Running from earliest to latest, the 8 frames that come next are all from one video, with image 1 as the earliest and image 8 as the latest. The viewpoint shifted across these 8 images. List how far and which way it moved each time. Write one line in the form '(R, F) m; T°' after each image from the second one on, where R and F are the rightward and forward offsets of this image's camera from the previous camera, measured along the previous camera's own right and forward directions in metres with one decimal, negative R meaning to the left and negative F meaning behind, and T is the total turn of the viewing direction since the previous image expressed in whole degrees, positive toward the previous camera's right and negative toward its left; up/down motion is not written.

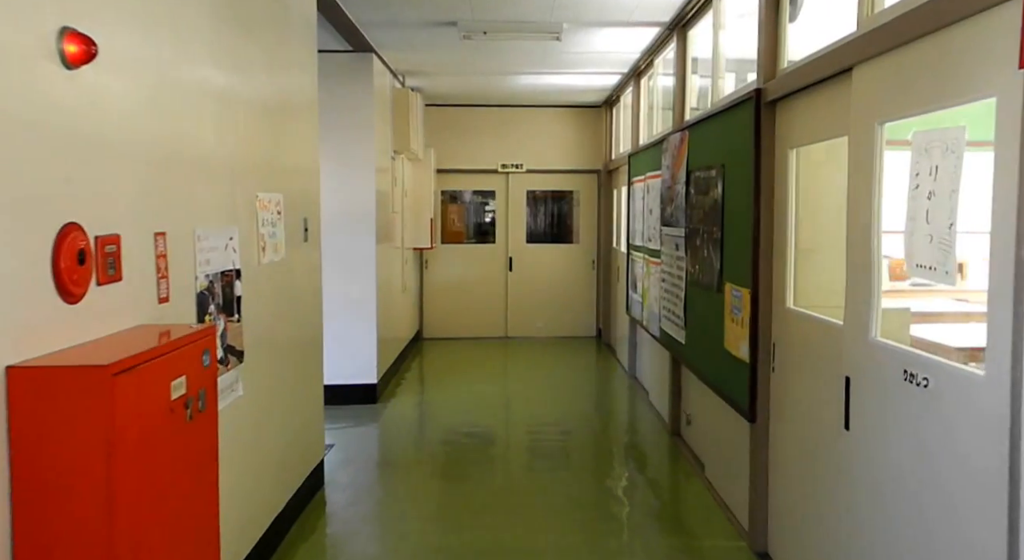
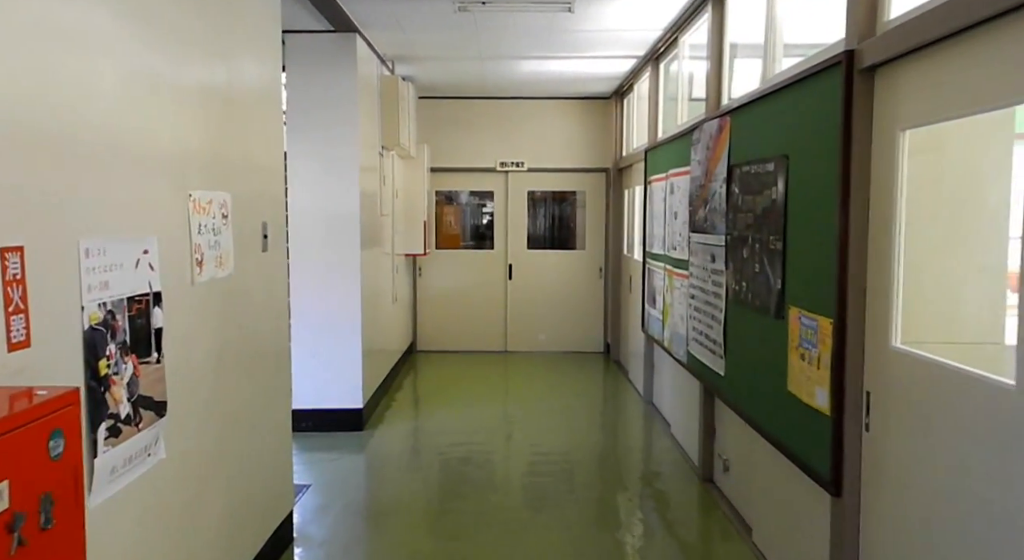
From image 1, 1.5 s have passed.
(0.0, +0.8) m; 0°
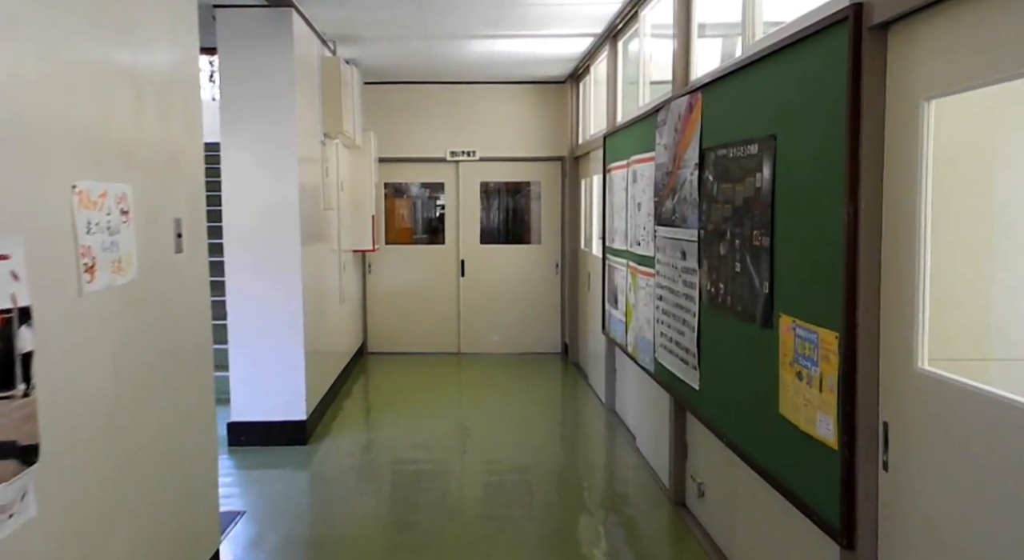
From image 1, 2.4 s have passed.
(+0.1, +0.5) m; +3°
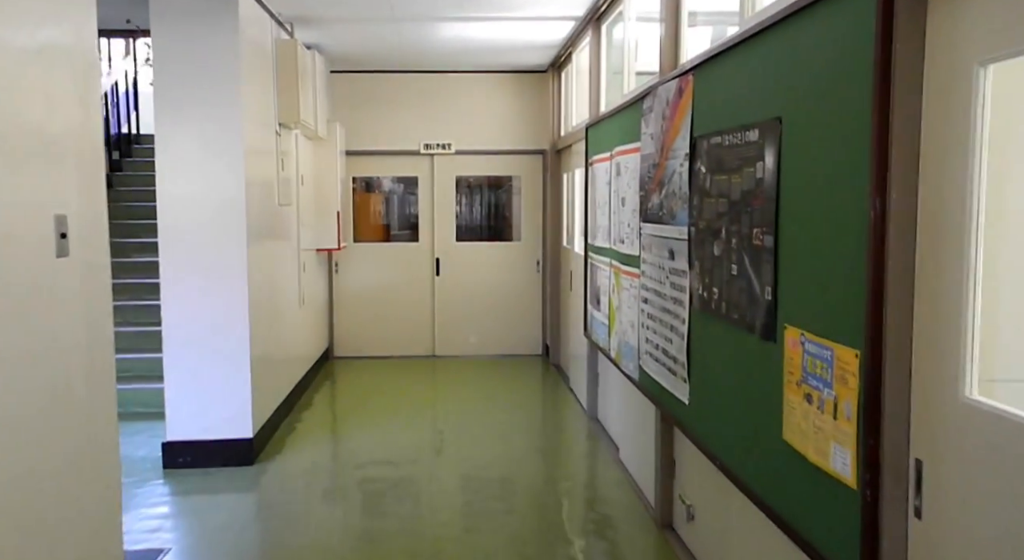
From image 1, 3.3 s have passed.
(+0.1, +0.3) m; +1°
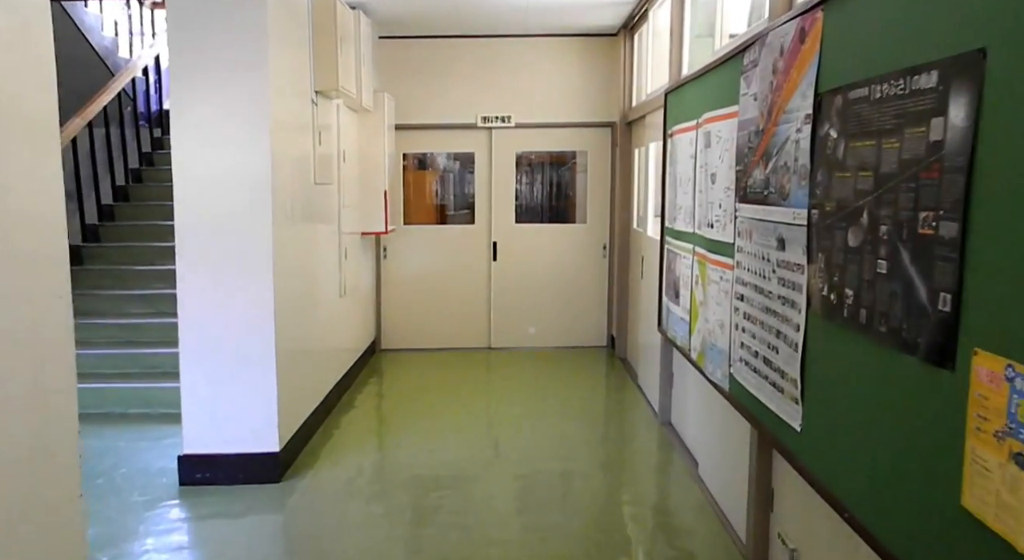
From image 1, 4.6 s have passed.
(0.0, +0.6) m; -5°
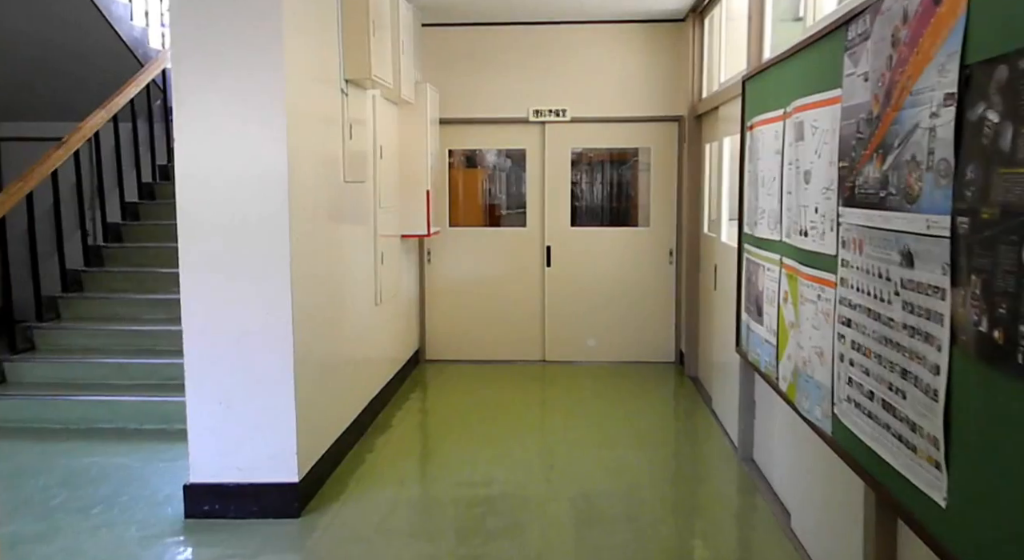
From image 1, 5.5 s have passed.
(0.0, +0.4) m; -4°
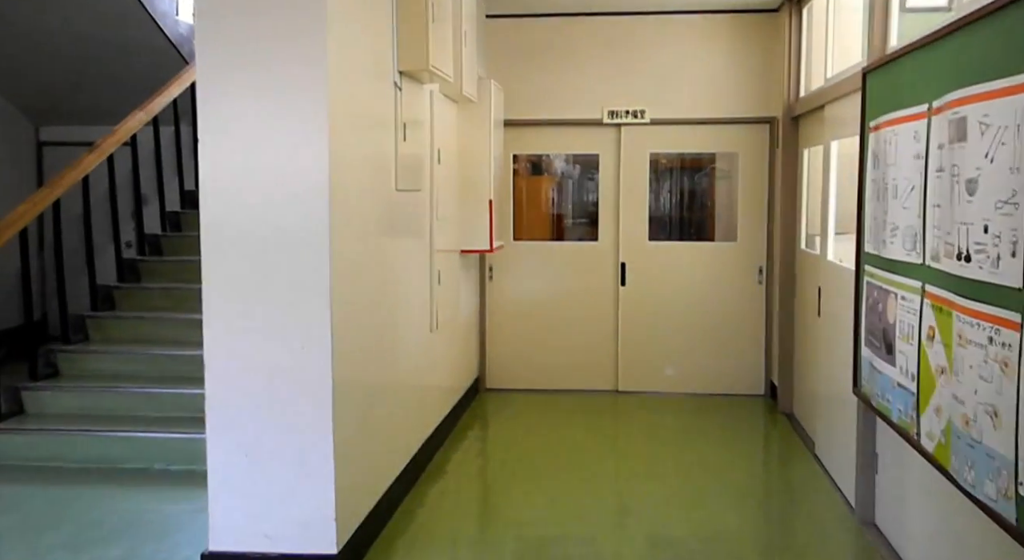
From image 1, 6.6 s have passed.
(-0.1, +0.5) m; -4°
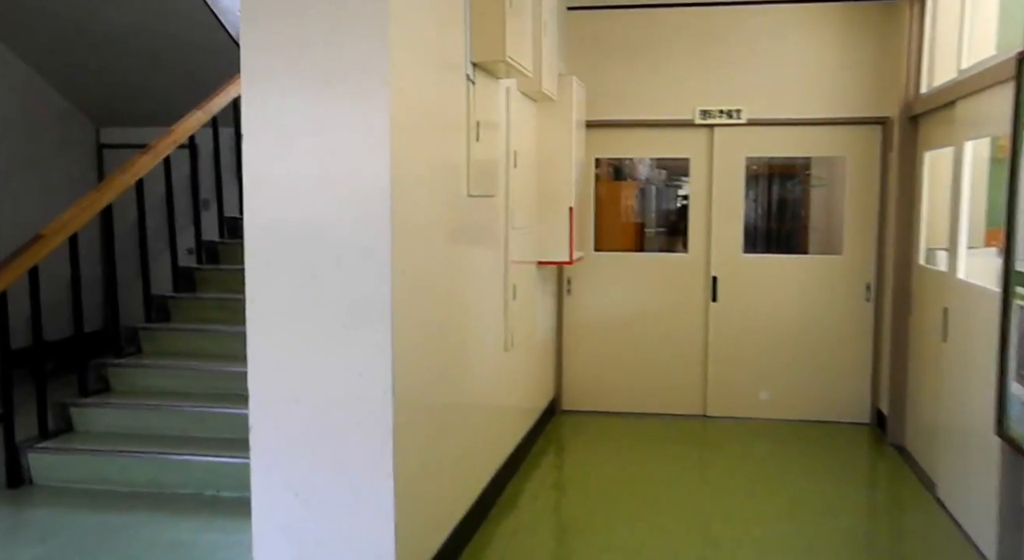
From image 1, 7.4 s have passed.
(0.0, +0.3) m; -6°
